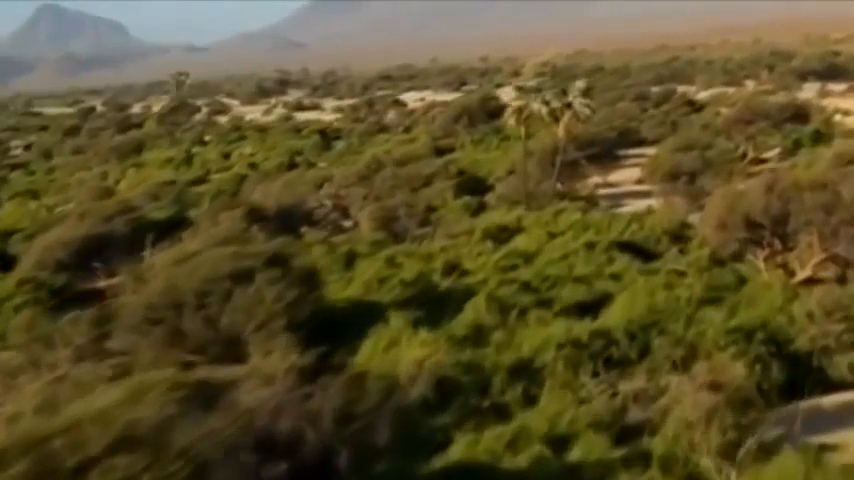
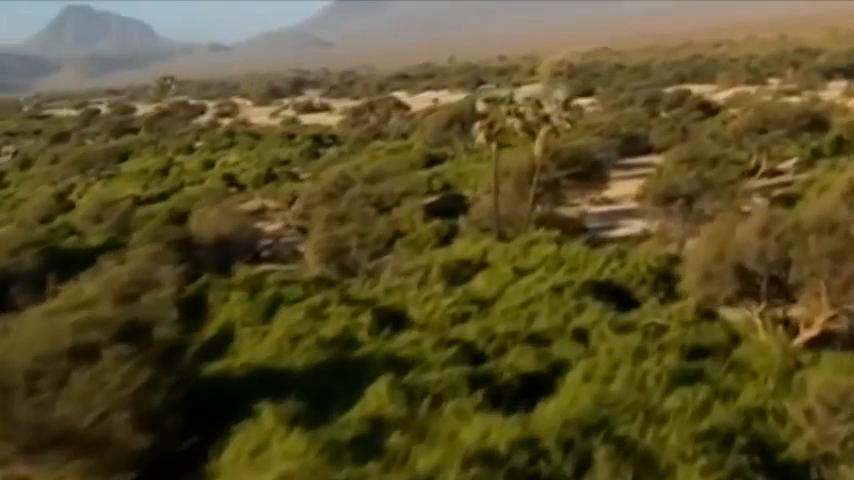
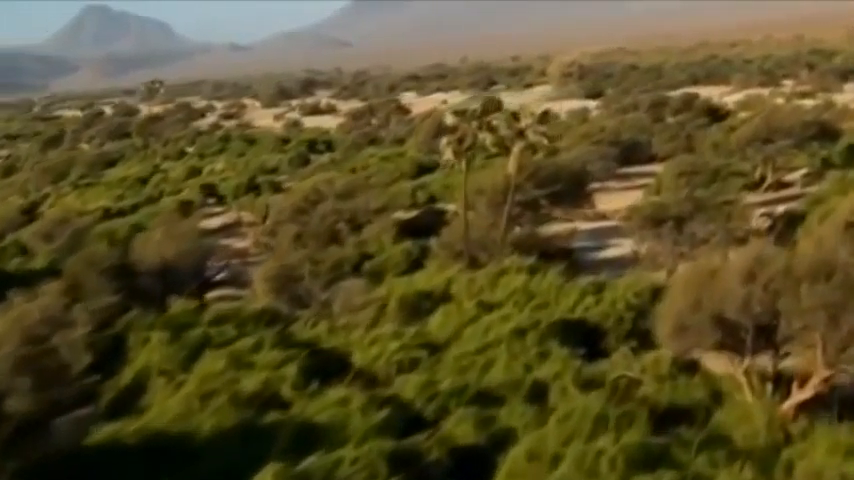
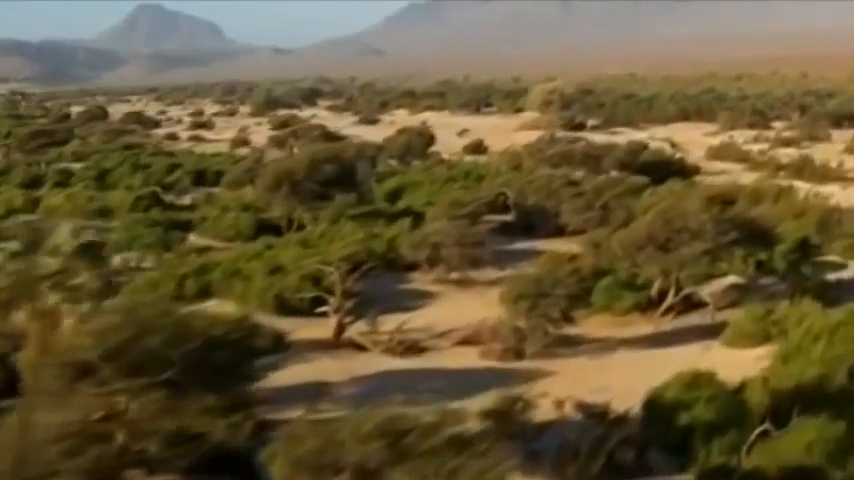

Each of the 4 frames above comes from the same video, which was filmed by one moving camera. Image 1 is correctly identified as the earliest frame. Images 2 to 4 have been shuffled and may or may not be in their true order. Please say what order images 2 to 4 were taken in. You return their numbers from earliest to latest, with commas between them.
2, 3, 4
